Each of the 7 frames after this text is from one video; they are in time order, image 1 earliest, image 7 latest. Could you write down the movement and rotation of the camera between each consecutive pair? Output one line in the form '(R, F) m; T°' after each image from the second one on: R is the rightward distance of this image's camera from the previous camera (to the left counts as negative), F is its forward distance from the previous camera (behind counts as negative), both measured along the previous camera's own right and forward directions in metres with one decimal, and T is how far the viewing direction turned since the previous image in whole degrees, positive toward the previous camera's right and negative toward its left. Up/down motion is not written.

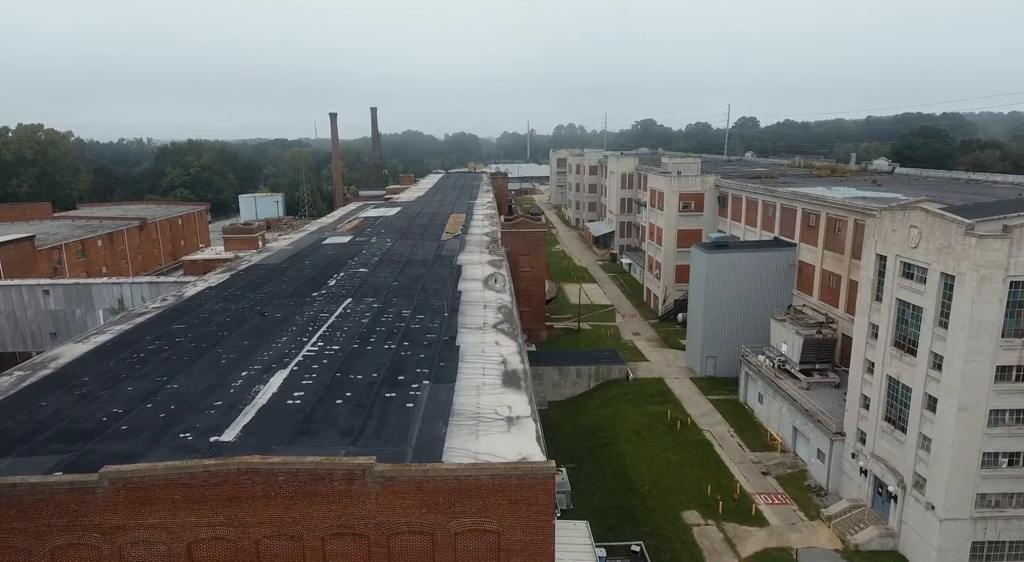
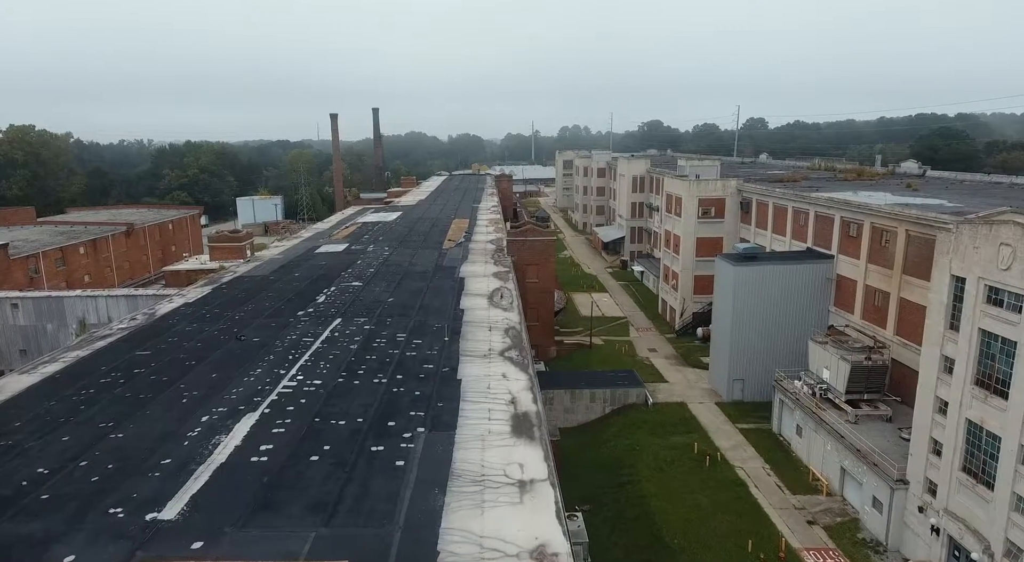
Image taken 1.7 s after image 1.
(-0.2, +2.8) m; 0°
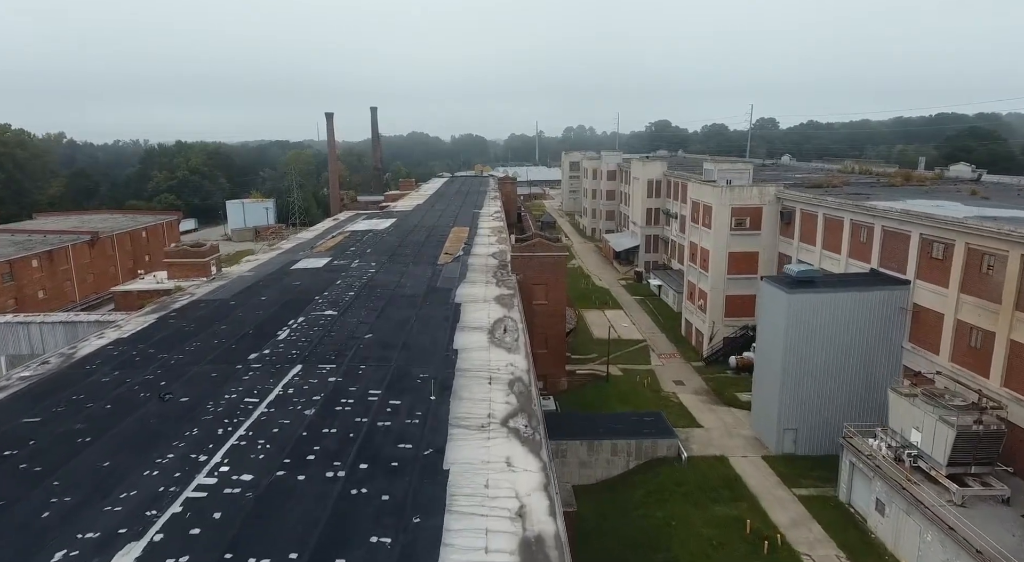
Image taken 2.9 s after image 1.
(-0.1, +5.0) m; 0°
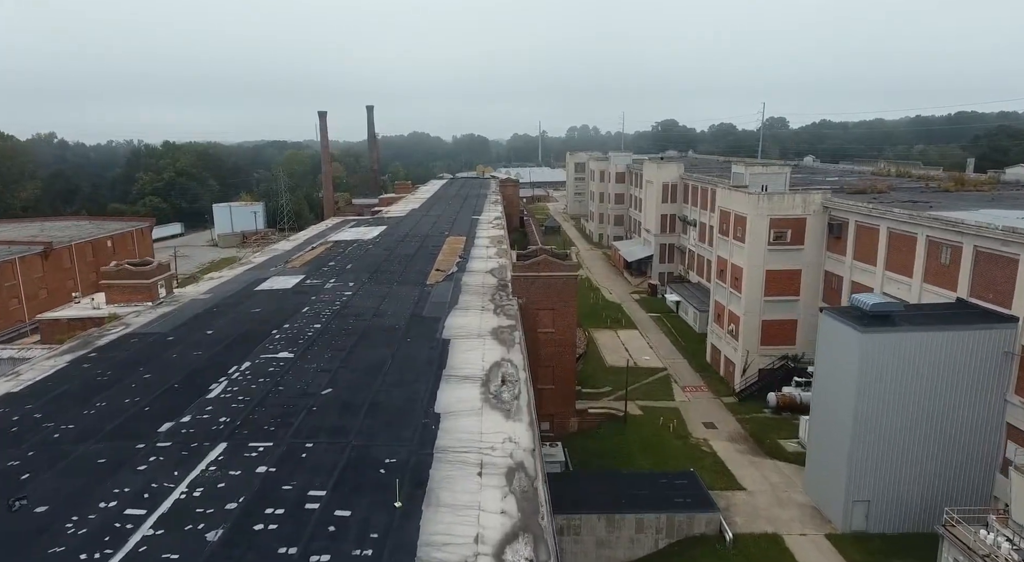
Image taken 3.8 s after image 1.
(+0.1, +4.9) m; 0°
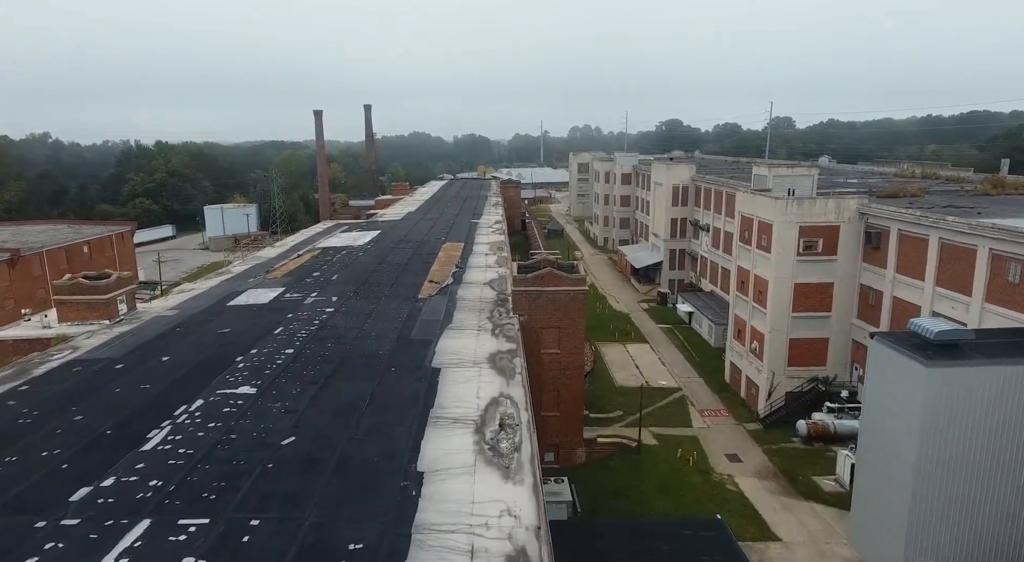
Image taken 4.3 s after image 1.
(0.0, +2.9) m; 0°
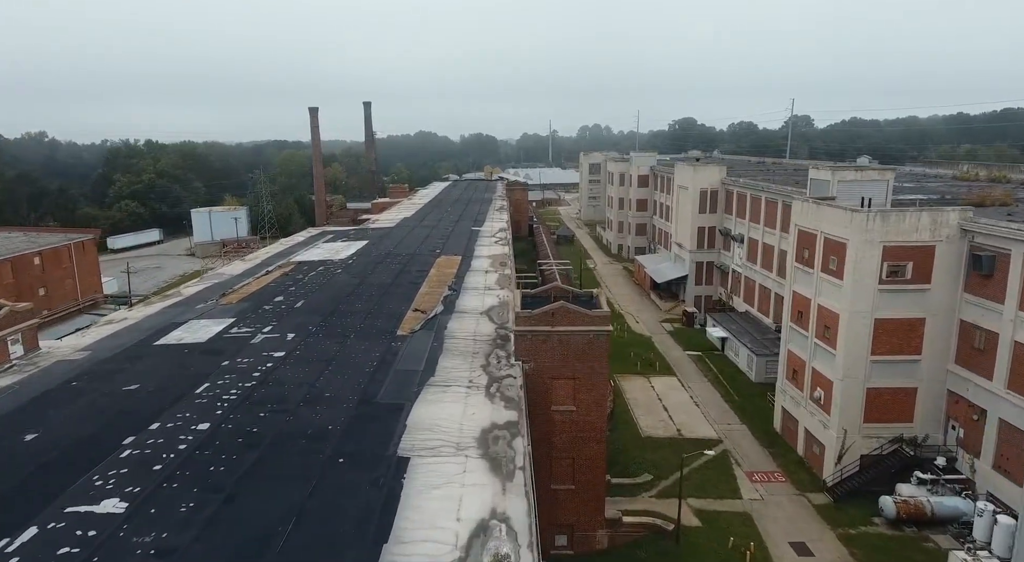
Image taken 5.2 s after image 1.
(+0.2, +5.6) m; -1°
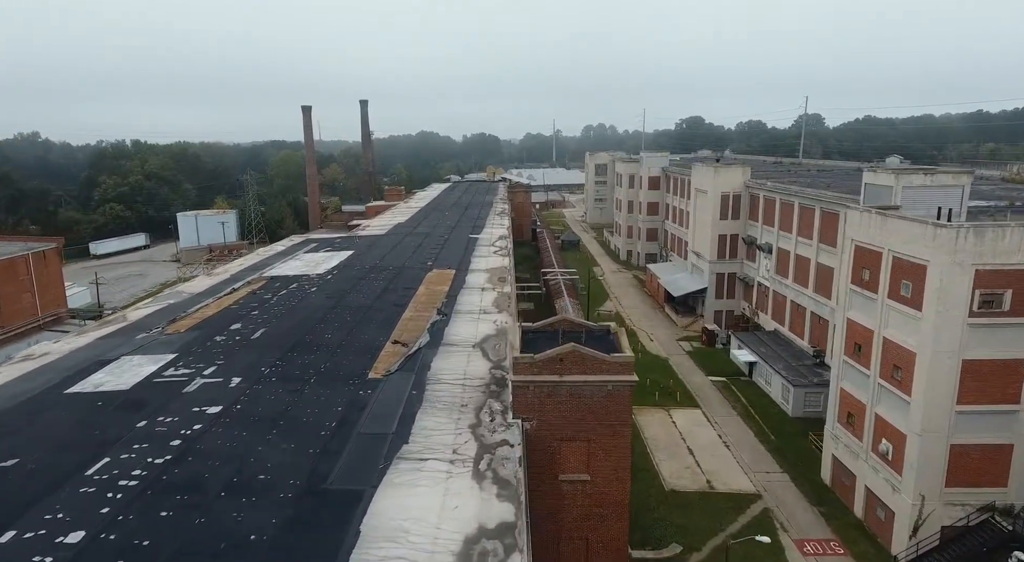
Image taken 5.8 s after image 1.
(+0.1, +4.1) m; 0°
